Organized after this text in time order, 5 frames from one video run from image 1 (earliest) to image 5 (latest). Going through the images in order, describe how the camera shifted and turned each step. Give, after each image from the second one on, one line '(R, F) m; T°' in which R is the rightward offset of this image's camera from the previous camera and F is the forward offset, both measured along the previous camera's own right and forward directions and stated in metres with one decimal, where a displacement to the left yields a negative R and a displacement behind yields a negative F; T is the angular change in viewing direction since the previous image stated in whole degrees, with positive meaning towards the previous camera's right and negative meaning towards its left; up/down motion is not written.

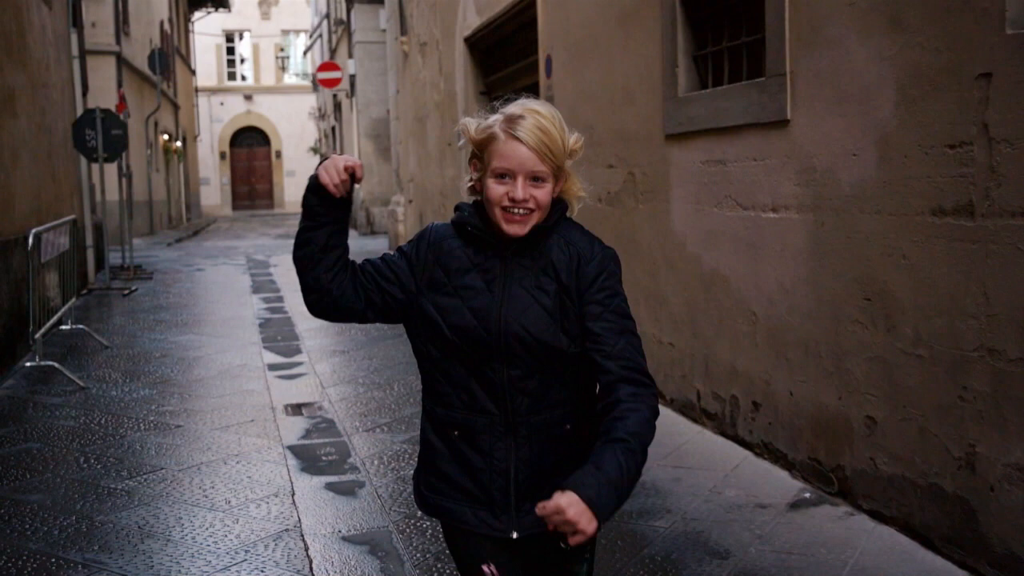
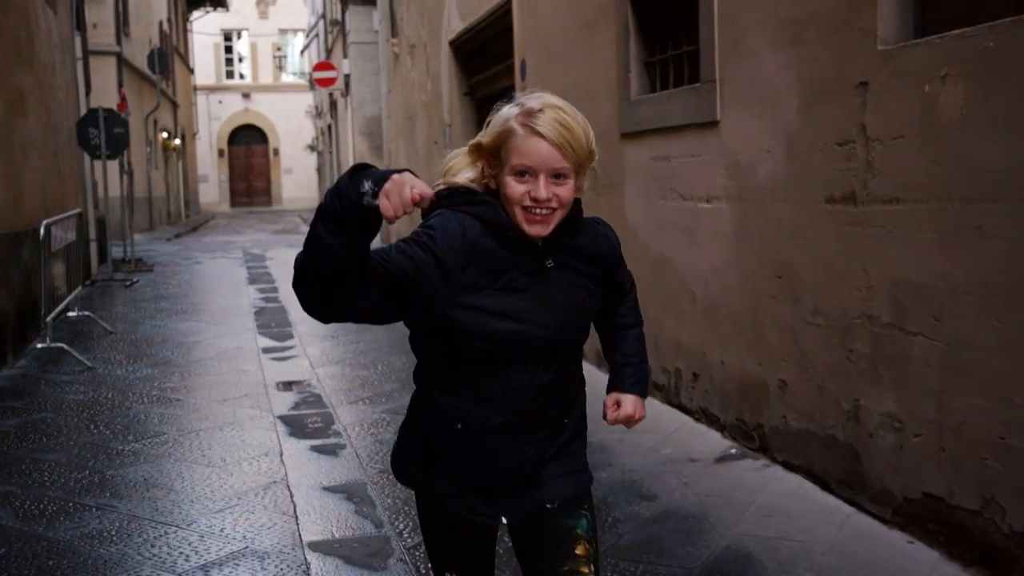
(+0.2, -0.6) m; 0°
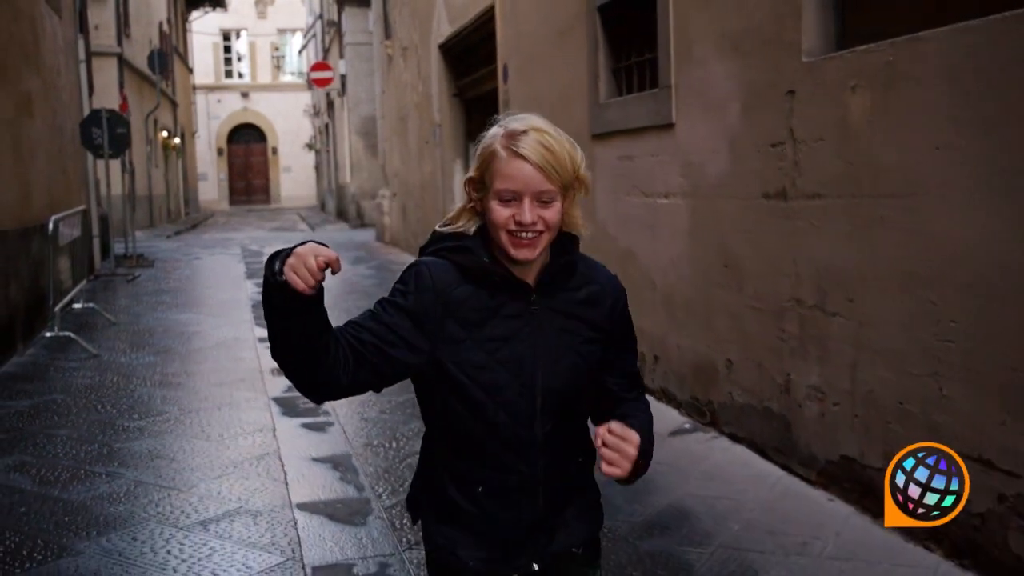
(+0.1, -0.5) m; 0°
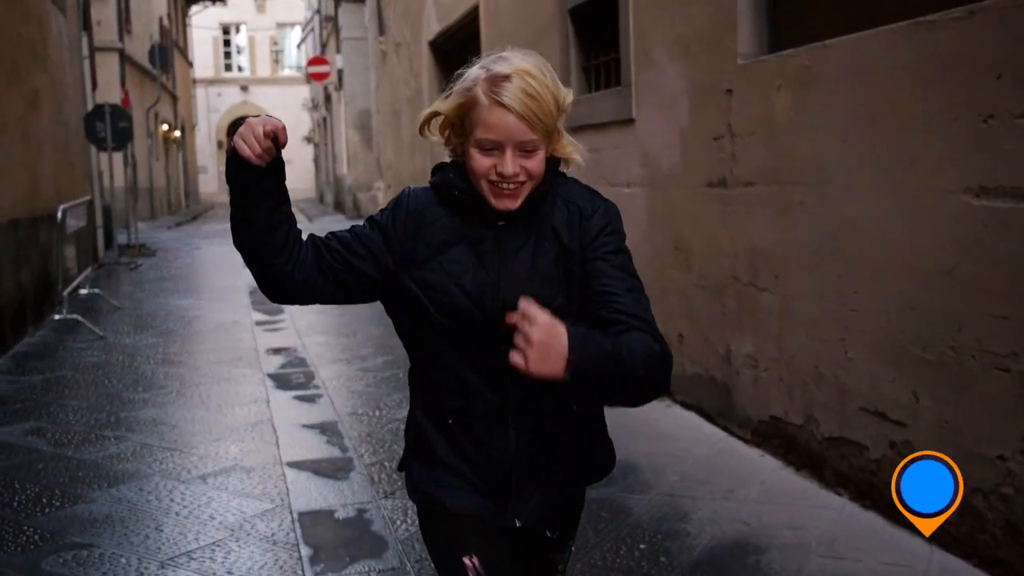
(+0.2, -0.5) m; 0°
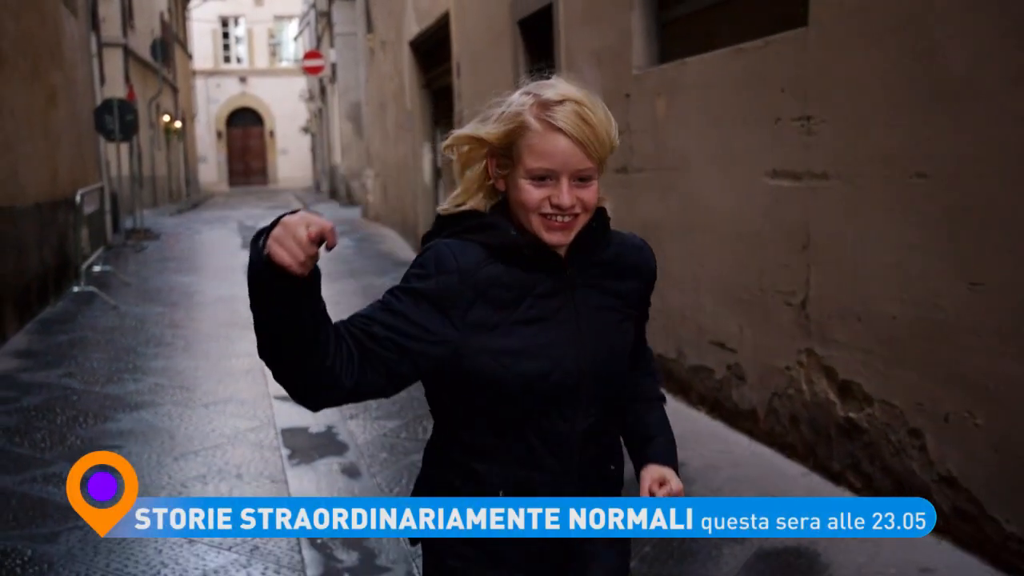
(+0.3, -1.2) m; 0°
